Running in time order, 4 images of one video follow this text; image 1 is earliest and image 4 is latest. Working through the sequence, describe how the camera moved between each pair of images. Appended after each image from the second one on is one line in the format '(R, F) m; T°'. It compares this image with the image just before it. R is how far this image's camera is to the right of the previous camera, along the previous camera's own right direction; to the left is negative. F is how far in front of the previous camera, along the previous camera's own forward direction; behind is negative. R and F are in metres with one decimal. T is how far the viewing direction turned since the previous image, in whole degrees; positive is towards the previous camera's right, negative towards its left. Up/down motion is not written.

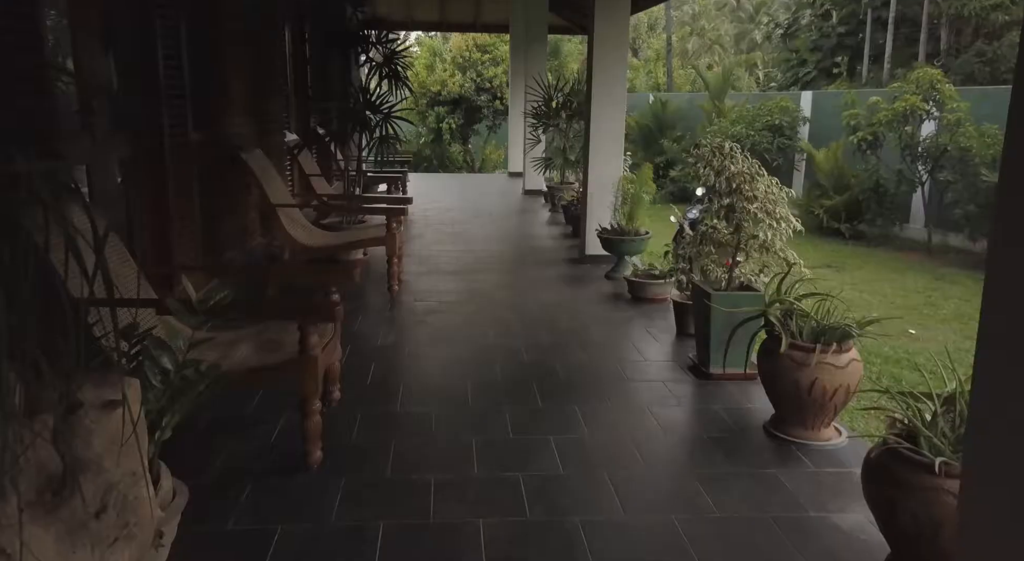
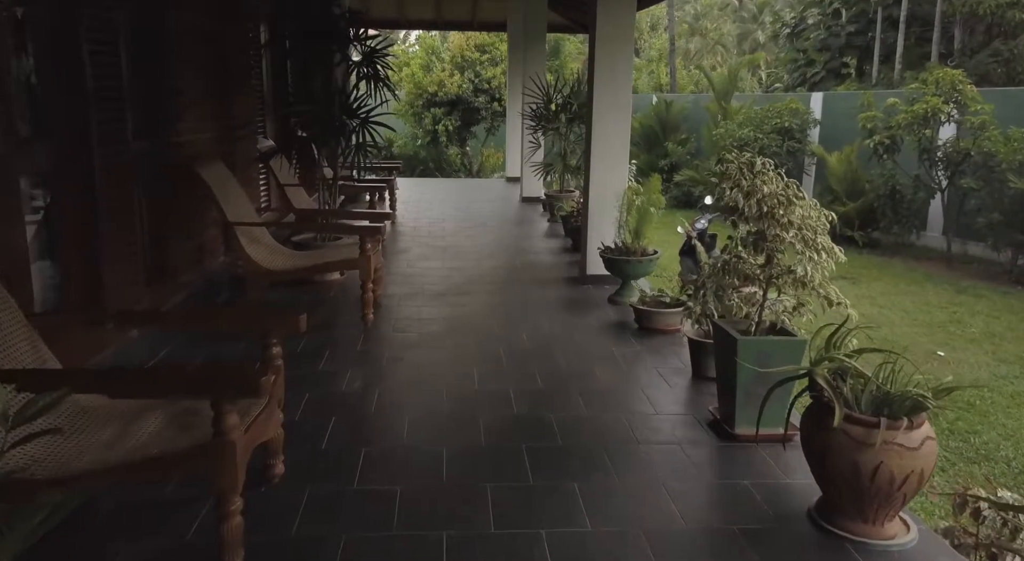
(+0.1, +0.6) m; 0°
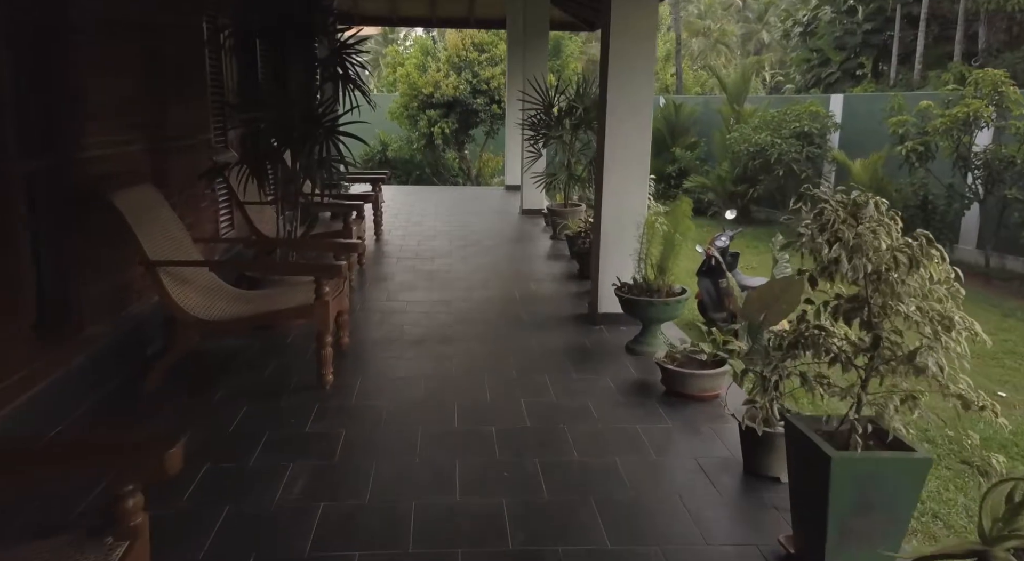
(0.0, +0.8) m; 0°
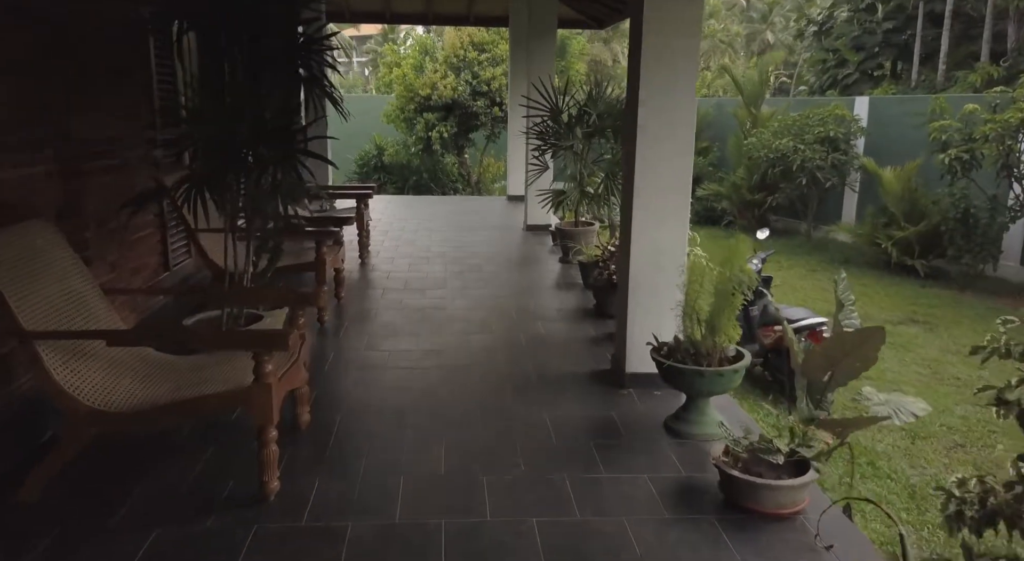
(0.0, +0.9) m; 0°
